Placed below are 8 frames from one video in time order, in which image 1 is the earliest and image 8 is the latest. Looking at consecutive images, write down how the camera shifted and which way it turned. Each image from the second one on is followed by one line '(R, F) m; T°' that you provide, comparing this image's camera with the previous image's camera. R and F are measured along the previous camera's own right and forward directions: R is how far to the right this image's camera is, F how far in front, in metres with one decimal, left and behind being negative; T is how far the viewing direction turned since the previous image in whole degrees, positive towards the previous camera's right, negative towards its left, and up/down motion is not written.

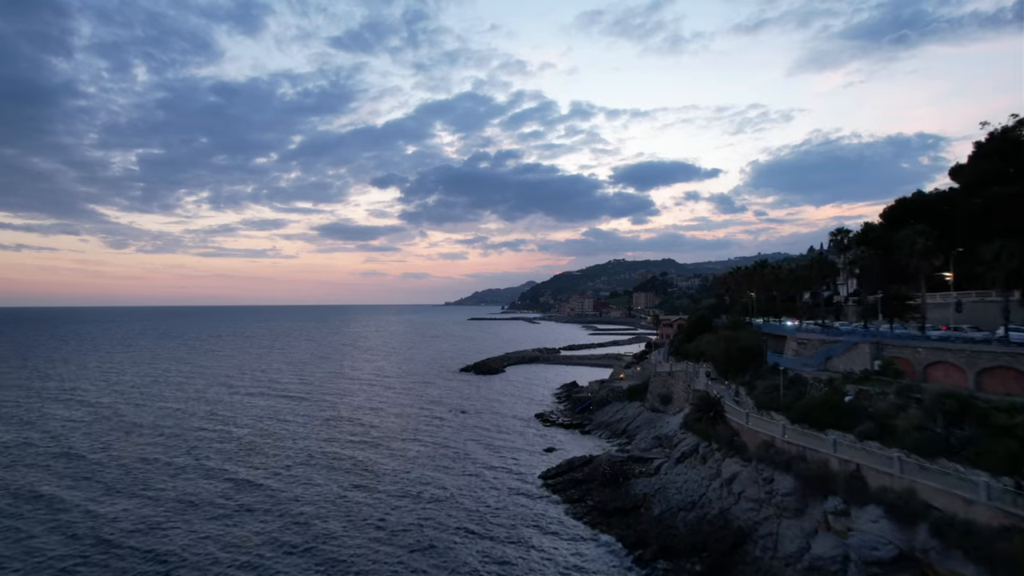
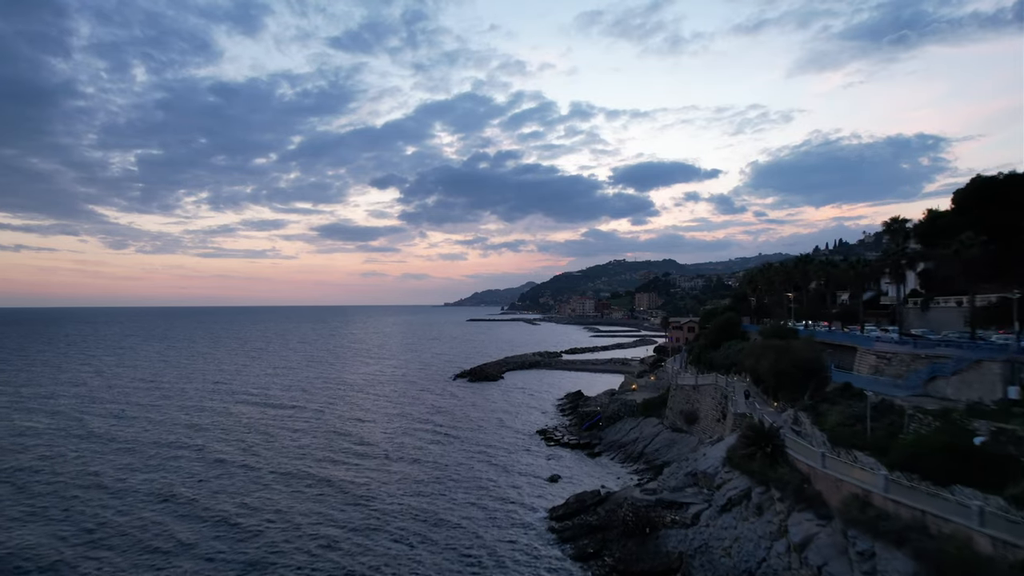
(+0.1, +5.1) m; 0°
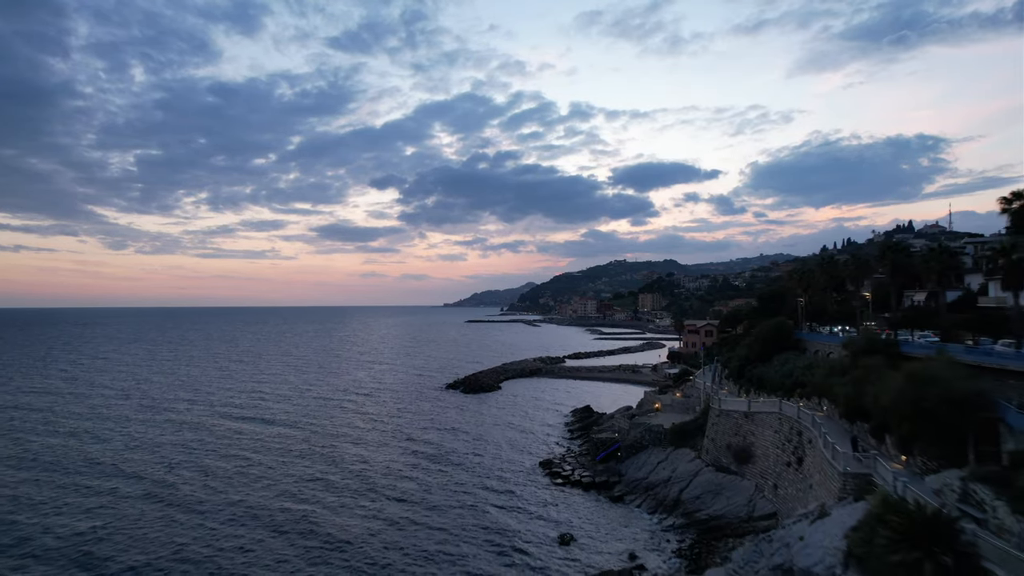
(+0.1, +7.2) m; 0°
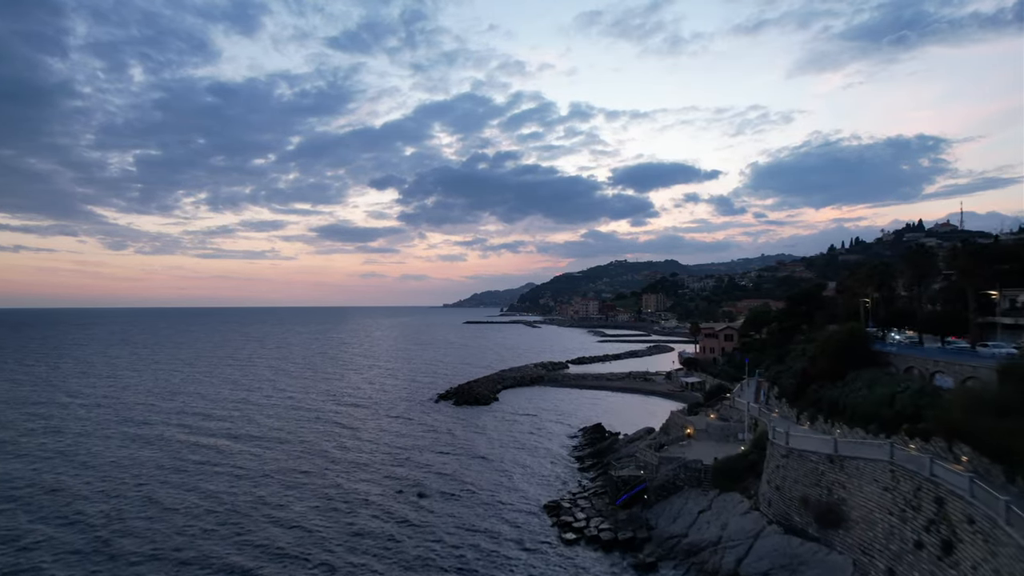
(+0.1, +6.6) m; 0°
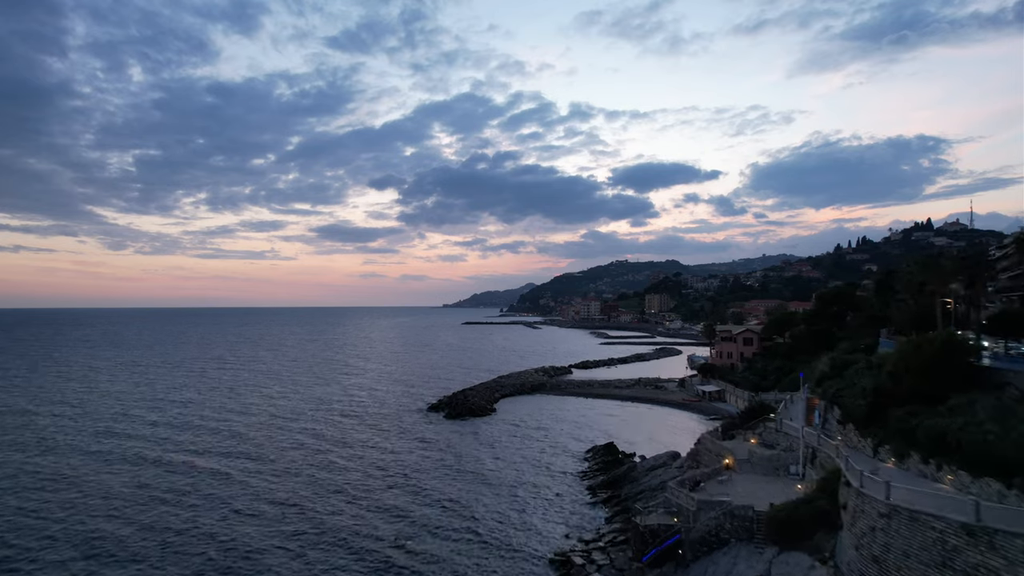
(+0.1, +5.3) m; 0°
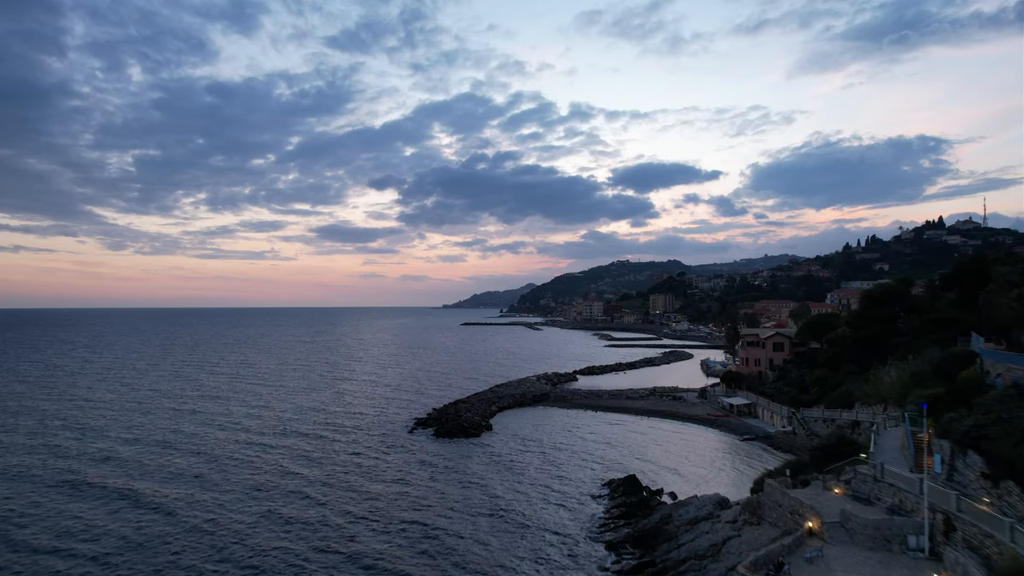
(+0.1, +6.6) m; 0°
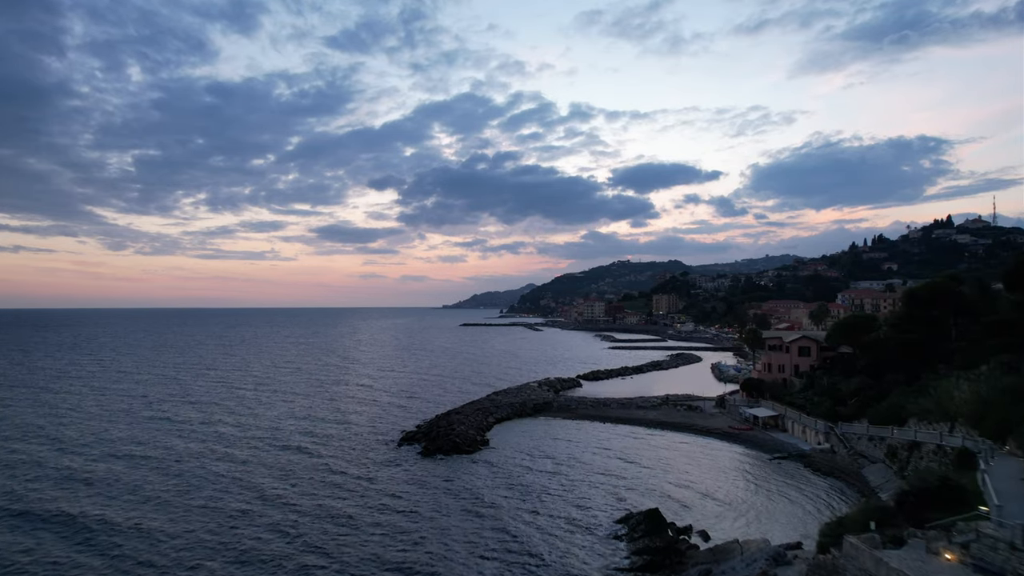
(+0.1, +4.8) m; 0°
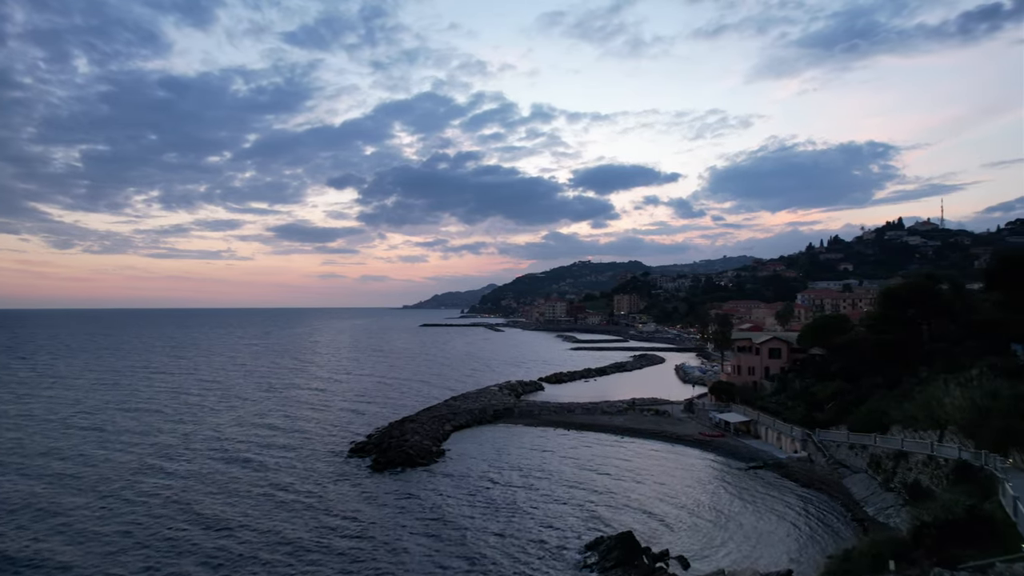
(+0.3, +3.2) m; +4°
